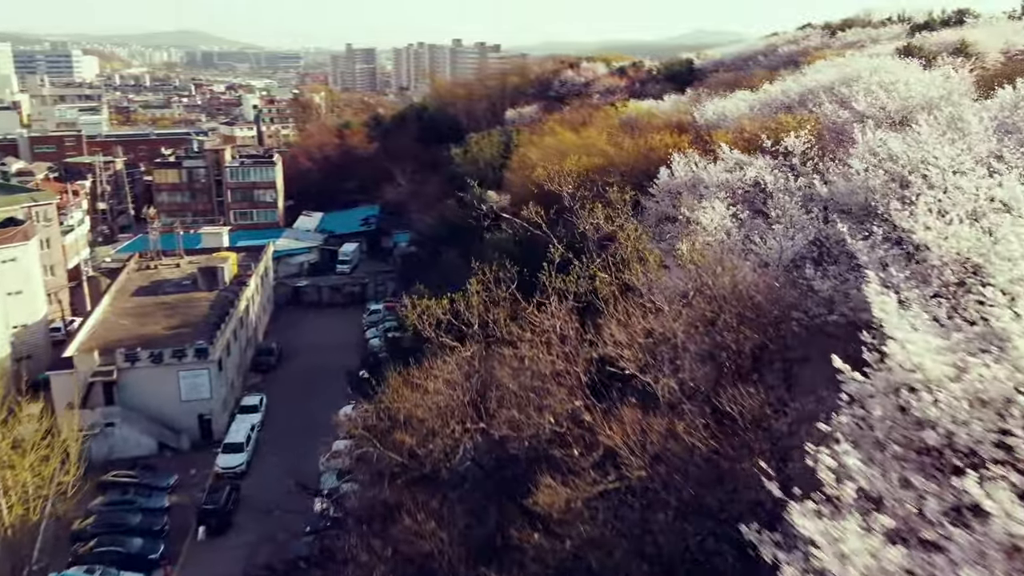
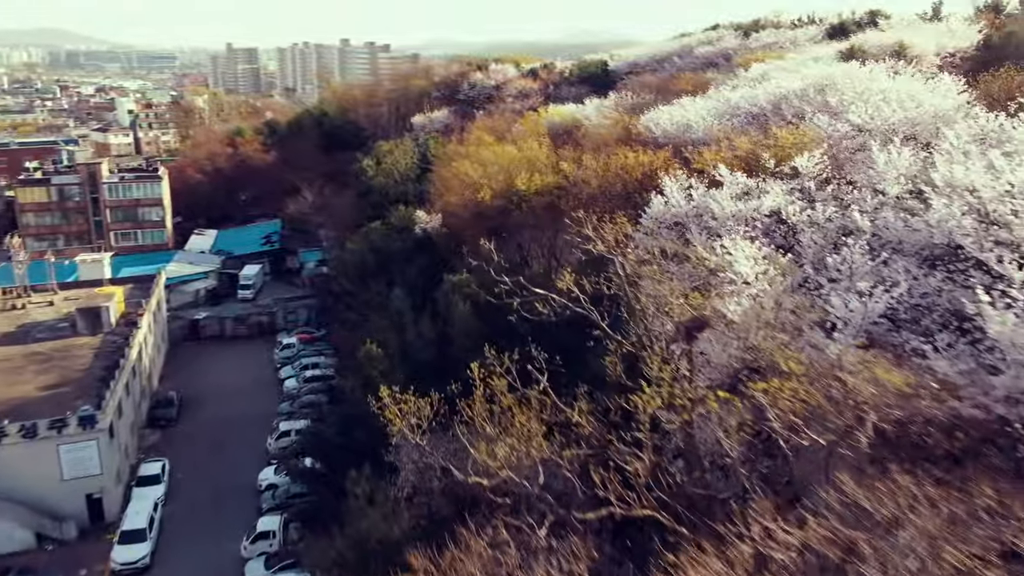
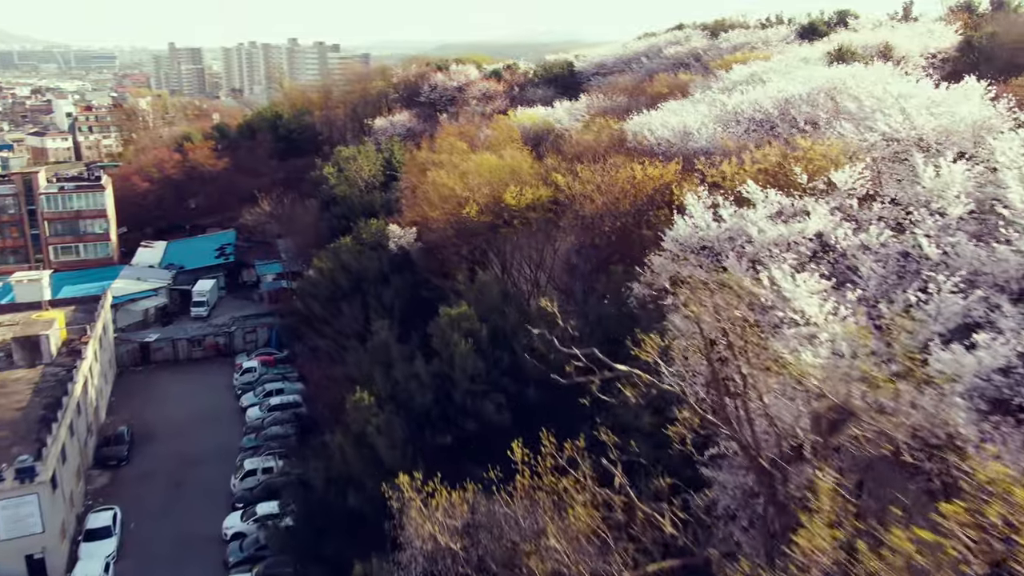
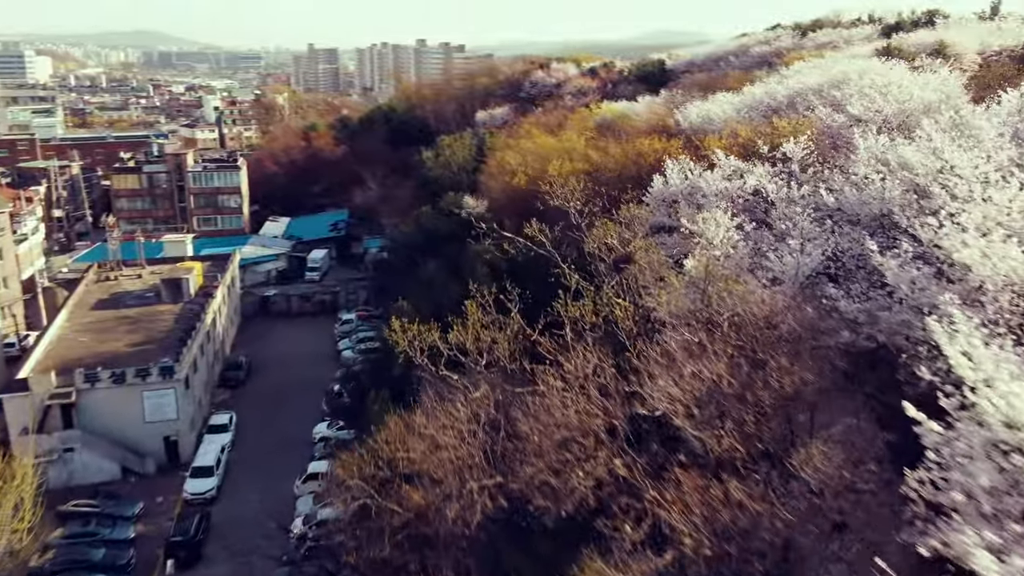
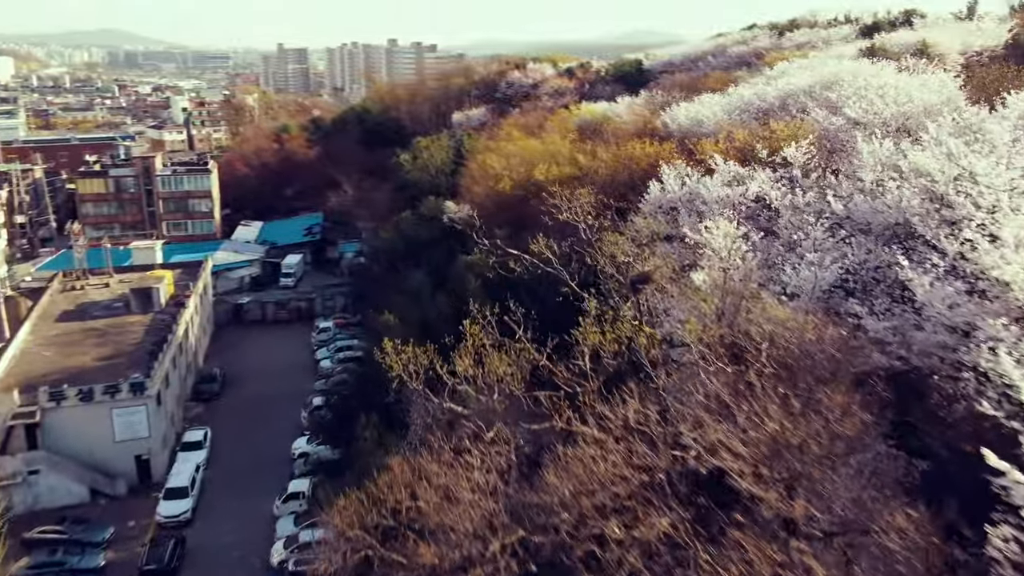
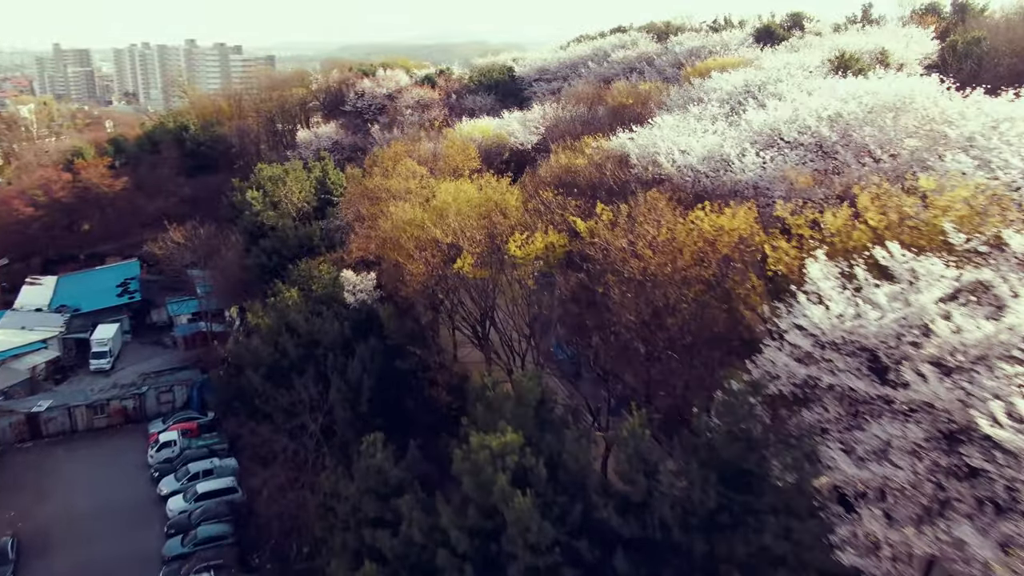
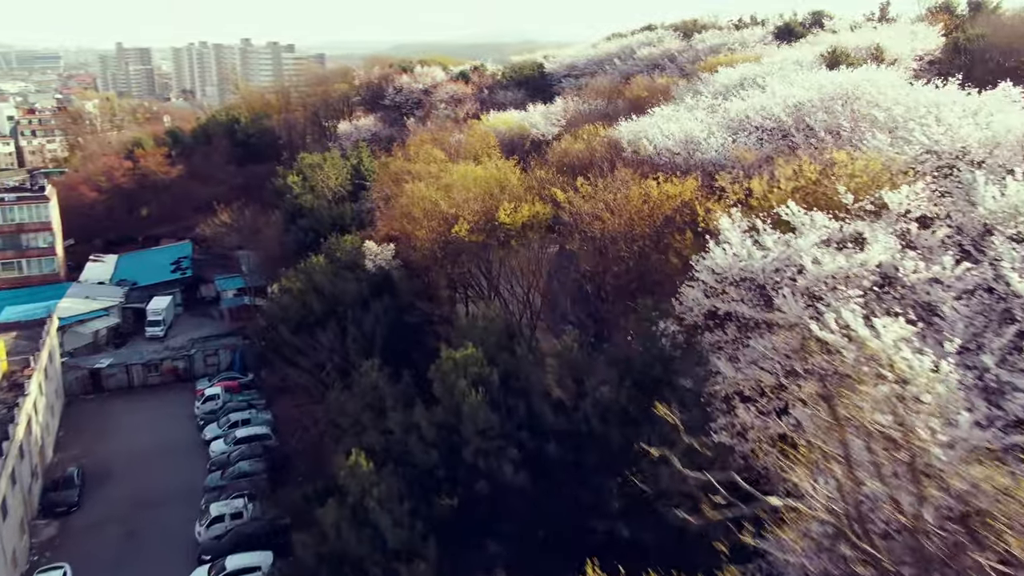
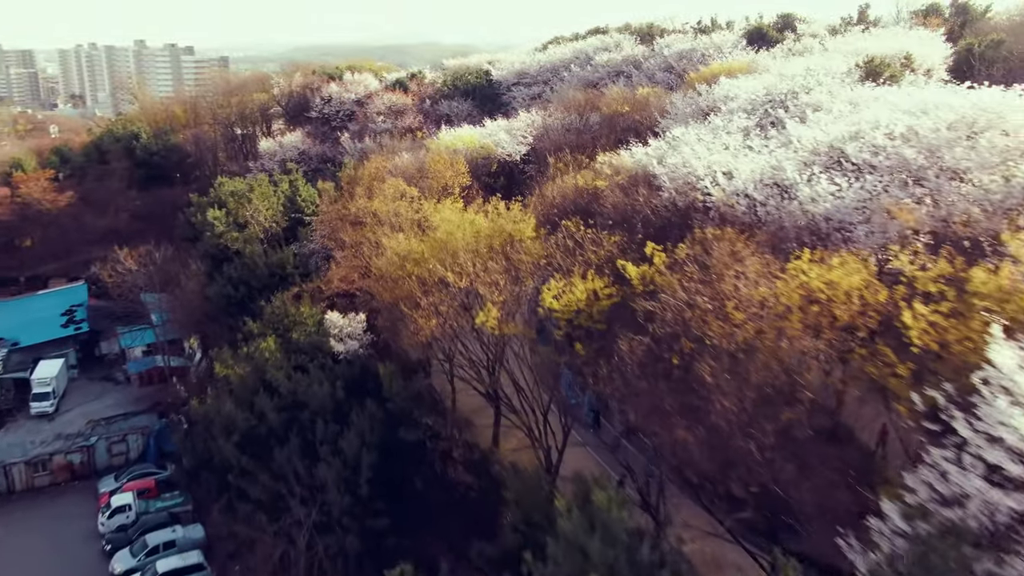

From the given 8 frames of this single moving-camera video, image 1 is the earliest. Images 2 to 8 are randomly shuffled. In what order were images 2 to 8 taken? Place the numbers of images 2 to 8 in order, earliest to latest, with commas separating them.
4, 5, 2, 3, 7, 6, 8
